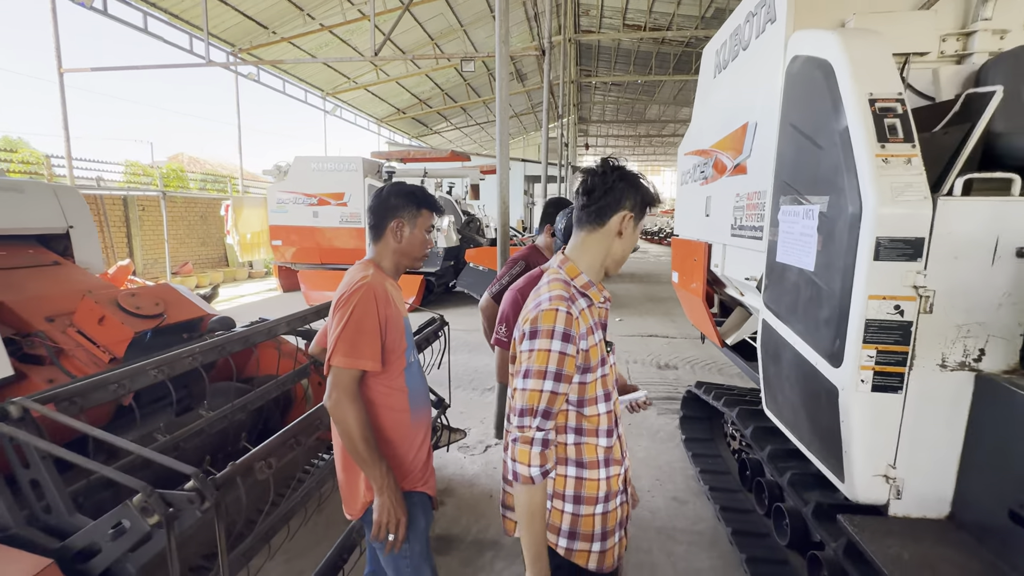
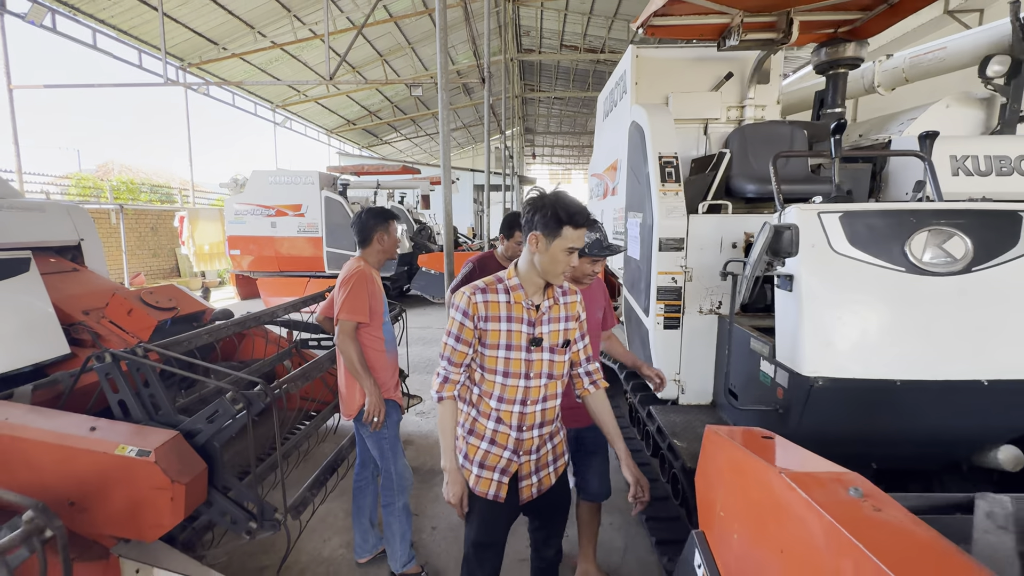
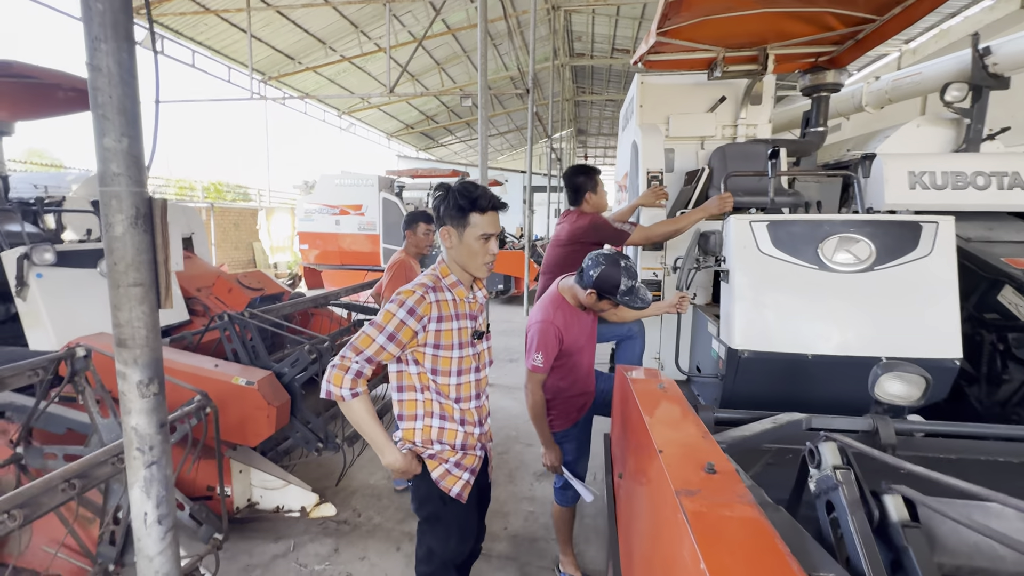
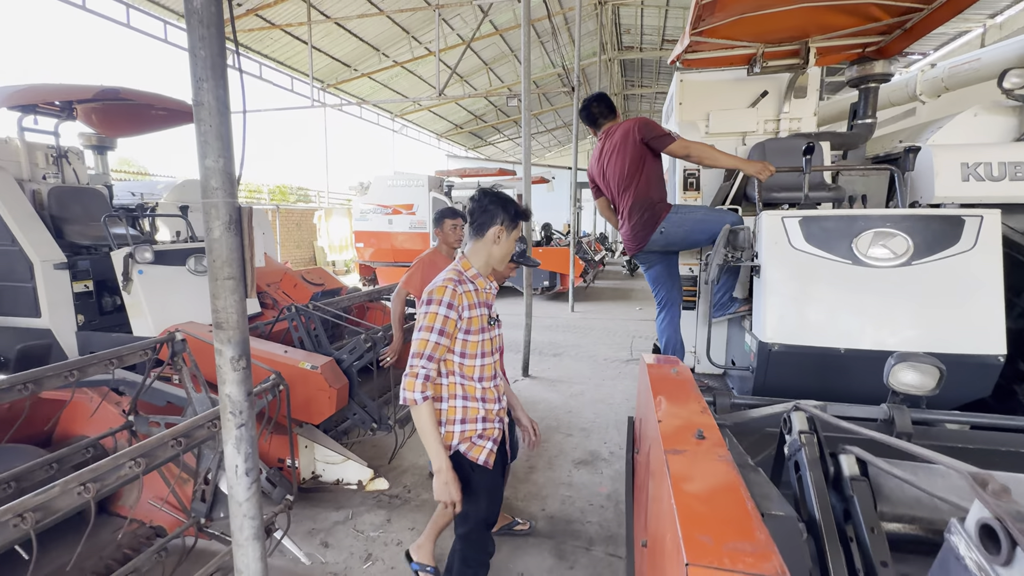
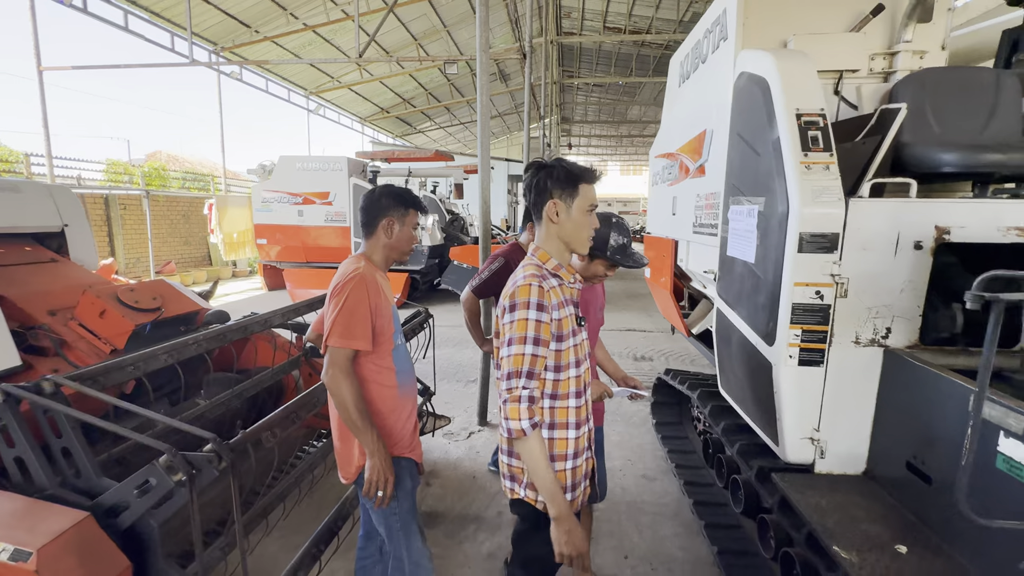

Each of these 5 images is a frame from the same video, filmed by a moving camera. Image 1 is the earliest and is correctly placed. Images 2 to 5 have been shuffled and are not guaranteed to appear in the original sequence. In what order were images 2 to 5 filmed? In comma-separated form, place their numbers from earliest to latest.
5, 2, 3, 4
